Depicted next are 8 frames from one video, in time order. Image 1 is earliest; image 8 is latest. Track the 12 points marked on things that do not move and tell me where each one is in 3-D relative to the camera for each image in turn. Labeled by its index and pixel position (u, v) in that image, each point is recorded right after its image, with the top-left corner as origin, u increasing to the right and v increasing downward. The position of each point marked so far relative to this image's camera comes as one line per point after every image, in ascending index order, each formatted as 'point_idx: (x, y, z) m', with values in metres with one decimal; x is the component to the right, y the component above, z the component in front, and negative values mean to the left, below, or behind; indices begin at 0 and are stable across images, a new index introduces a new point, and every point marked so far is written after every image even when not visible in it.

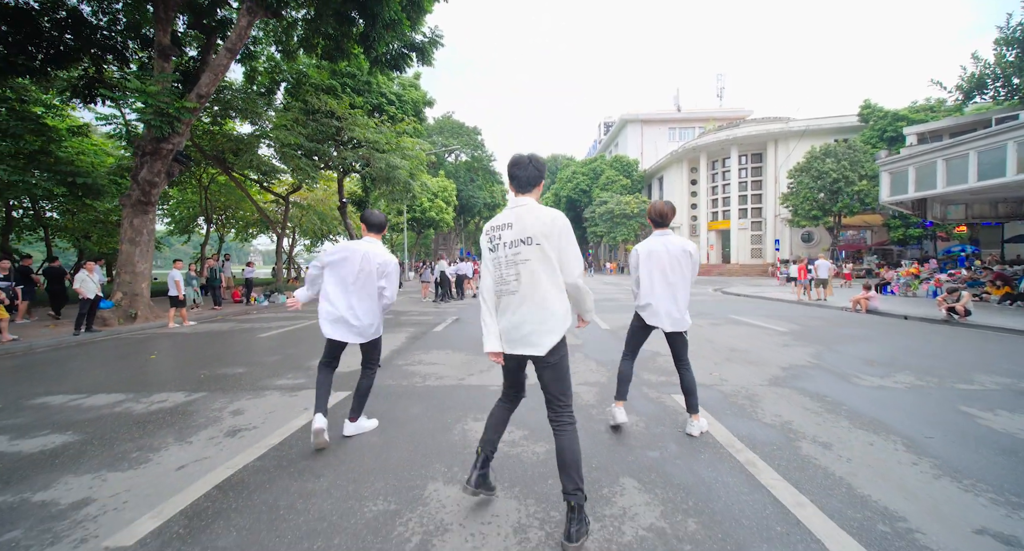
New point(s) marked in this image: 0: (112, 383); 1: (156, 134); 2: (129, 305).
0: (-4.5, -1.2, +5.2) m
1: (-7.4, +2.9, +9.7) m
2: (-8.6, -0.7, +10.3) m
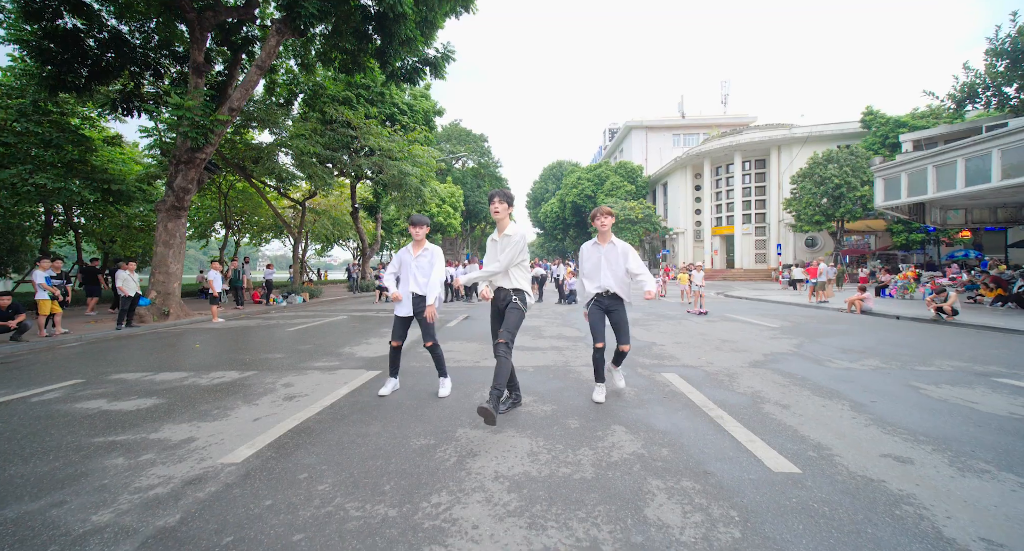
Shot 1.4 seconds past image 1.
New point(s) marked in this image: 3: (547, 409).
0: (-4.4, -1.2, +5.9) m
1: (-7.3, +3.0, +10.5) m
2: (-8.4, -0.7, +11.1) m
3: (+0.3, -1.1, +3.7) m
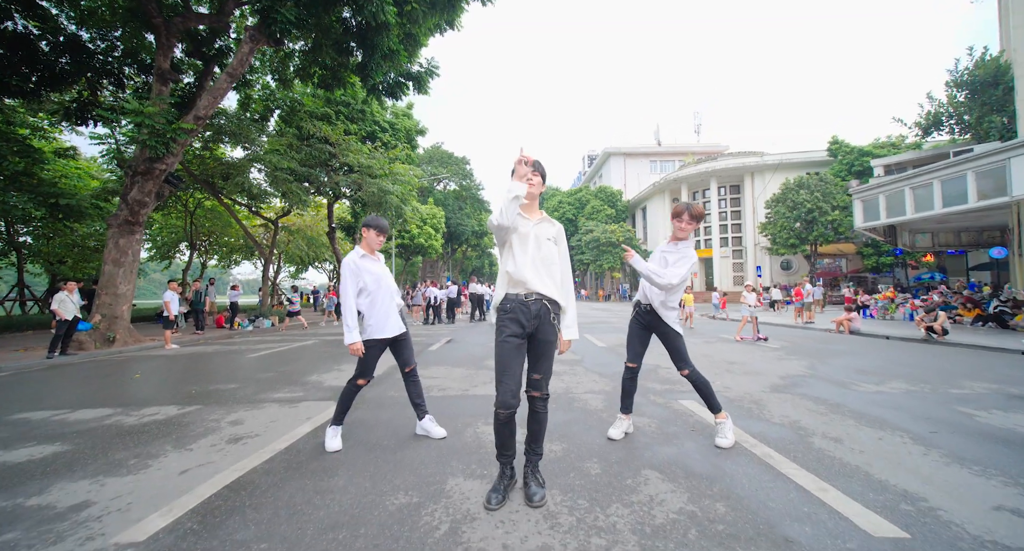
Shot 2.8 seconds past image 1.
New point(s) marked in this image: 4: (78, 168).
0: (-4.5, -1.3, +5.0) m
1: (-7.6, +2.5, +9.6) m
2: (-8.8, -1.1, +10.0) m
3: (+0.3, -1.1, +3.1) m
4: (-14.6, +3.6, +15.5) m
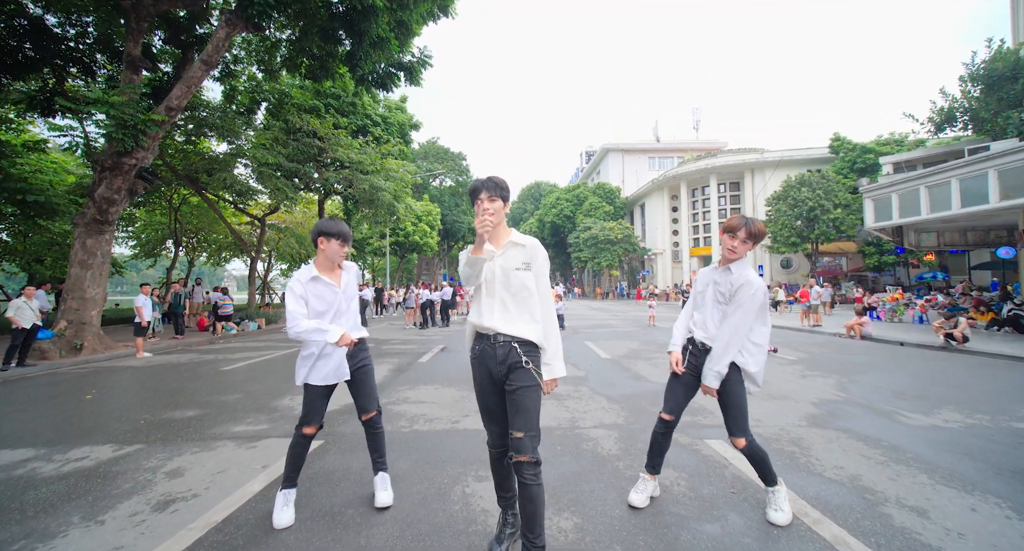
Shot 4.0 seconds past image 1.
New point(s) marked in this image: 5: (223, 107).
0: (-4.5, -1.5, +4.3) m
1: (-7.6, +2.5, +8.9) m
2: (-8.8, -1.2, +9.3) m
3: (+0.3, -1.3, +2.4) m
4: (-14.7, +3.6, +14.7) m
5: (-8.9, +5.2, +14.3) m
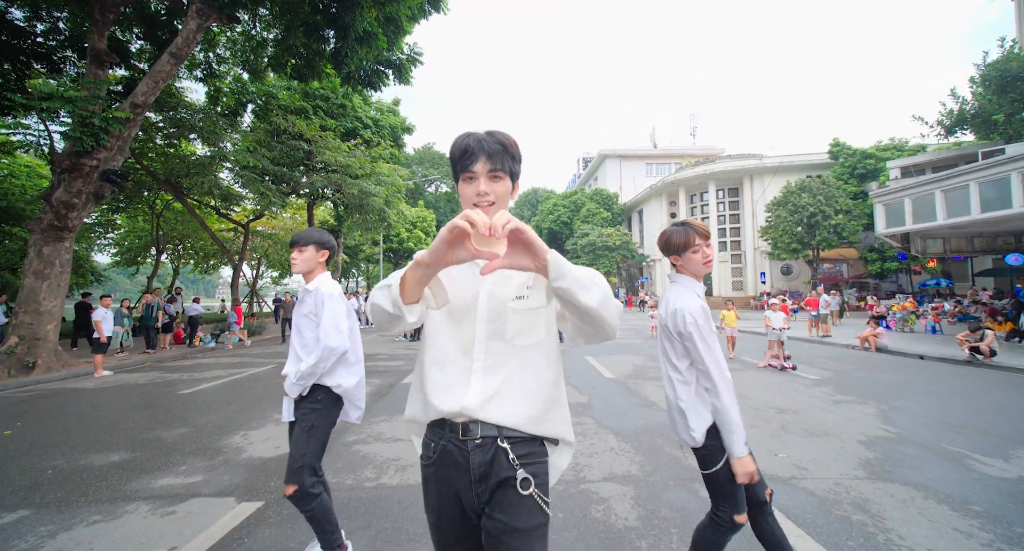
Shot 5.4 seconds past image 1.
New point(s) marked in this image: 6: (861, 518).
0: (-4.6, -1.6, +3.5) m
1: (-7.7, +2.3, +8.1) m
2: (-8.9, -1.4, +8.5) m
3: (+0.2, -1.4, +1.6) m
4: (-14.8, +3.3, +14.0) m
5: (-9.0, +4.9, +13.5) m
6: (+2.1, -1.4, +2.7) m
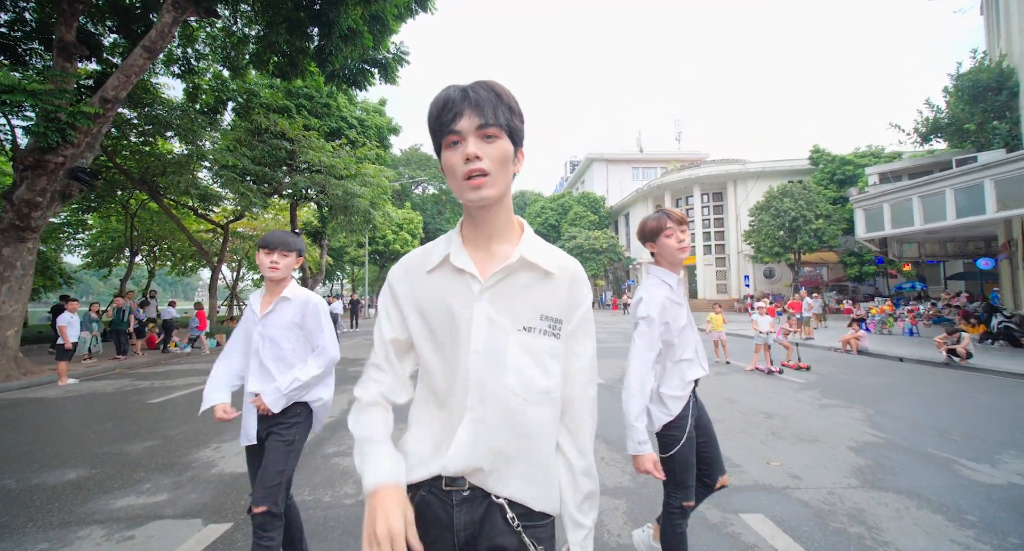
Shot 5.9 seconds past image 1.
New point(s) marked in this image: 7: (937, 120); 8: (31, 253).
0: (-4.7, -1.6, +3.2) m
1: (-7.9, +2.2, +7.7) m
2: (-9.1, -1.4, +8.0) m
3: (+0.2, -1.4, +1.5) m
4: (-15.2, +3.3, +13.4) m
5: (-9.4, +4.9, +13.1) m
6: (+2.0, -1.5, +2.7) m
7: (+18.1, +6.6, +19.7) m
8: (-8.9, +0.4, +8.6) m
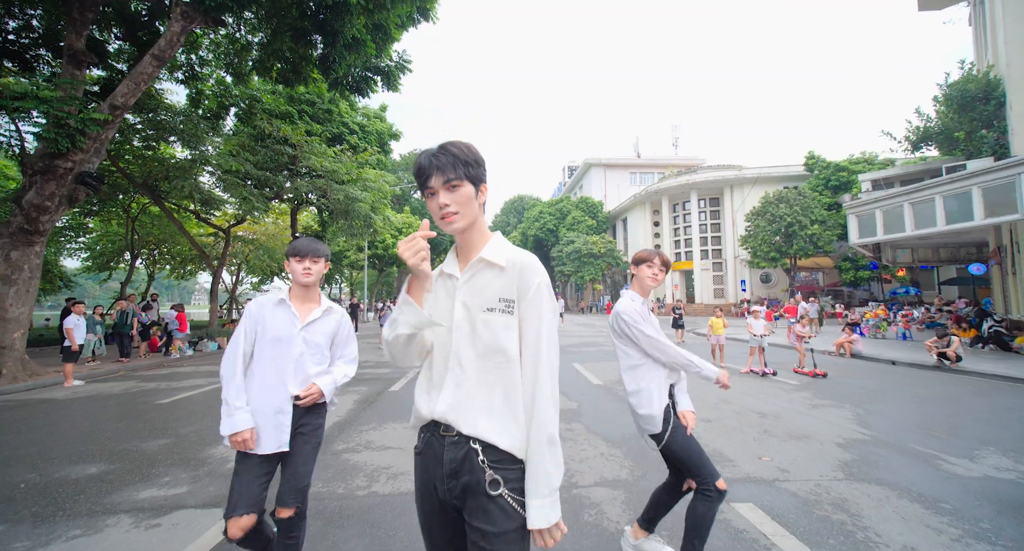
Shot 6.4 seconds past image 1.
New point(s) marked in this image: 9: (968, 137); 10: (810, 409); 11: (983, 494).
0: (-4.7, -1.6, +3.4) m
1: (-7.9, +2.2, +7.9) m
2: (-9.1, -1.5, +8.2) m
3: (+0.2, -1.4, +1.6) m
4: (-15.2, +3.2, +13.5) m
5: (-9.4, +4.8, +13.3) m
6: (+2.0, -1.5, +2.8) m
7: (+18.1, +6.4, +20.0) m
8: (-8.9, +0.4, +8.7) m
9: (+17.6, +5.3, +17.8) m
10: (+3.9, -1.7, +6.0) m
11: (+3.3, -1.5, +3.2) m
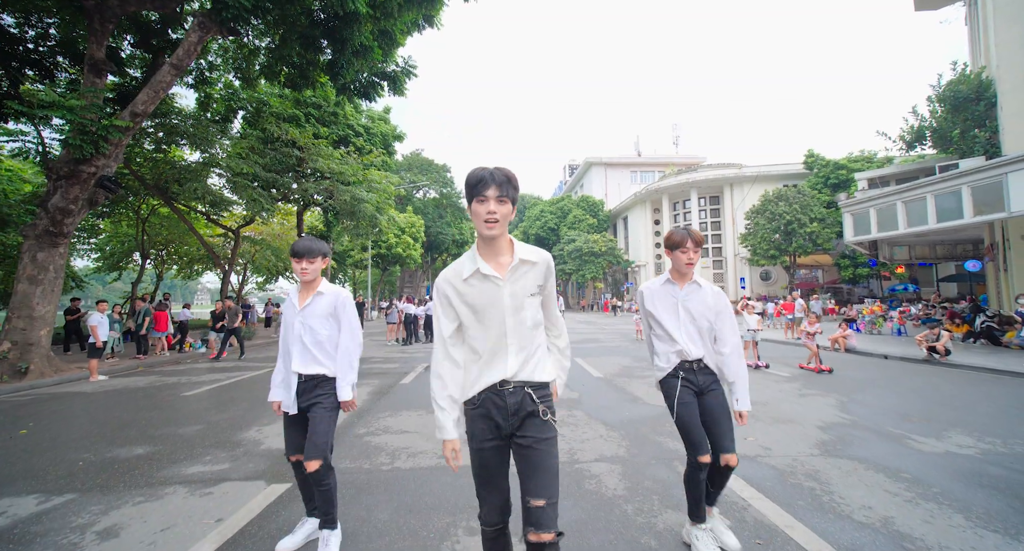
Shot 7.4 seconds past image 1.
0: (-4.6, -1.6, +3.8) m
1: (-7.9, +2.2, +8.3) m
2: (-9.1, -1.5, +8.6) m
3: (+0.3, -1.4, +2.0) m
4: (-15.2, +3.2, +13.9) m
5: (-9.4, +4.8, +13.7) m
6: (+2.1, -1.5, +3.2) m
7: (+18.1, +6.6, +20.3) m
8: (-8.8, +0.4, +9.1) m
9: (+17.6, +5.5, +18.1) m
10: (+4.0, -1.7, +6.4) m
11: (+3.4, -1.5, +3.6) m
